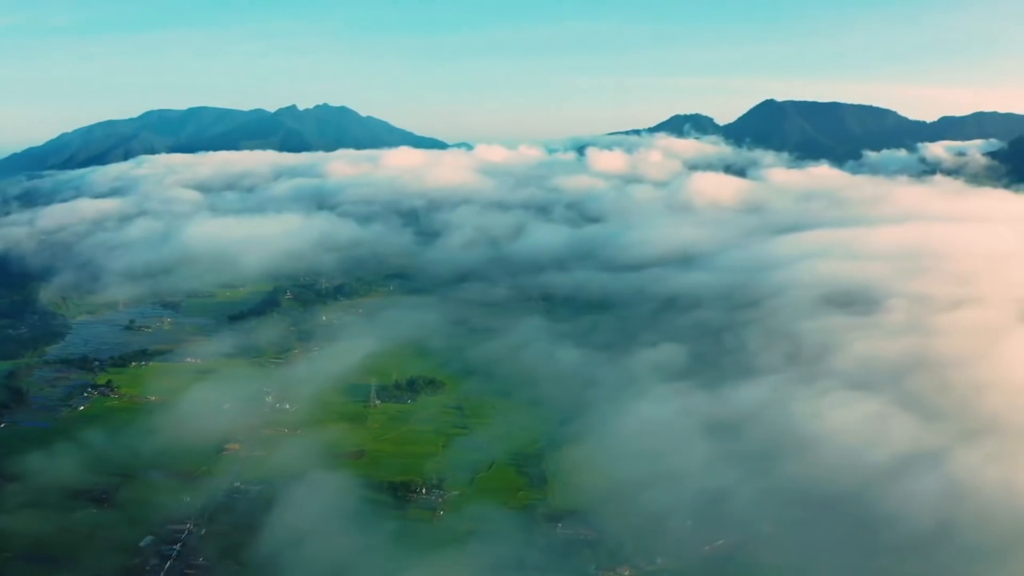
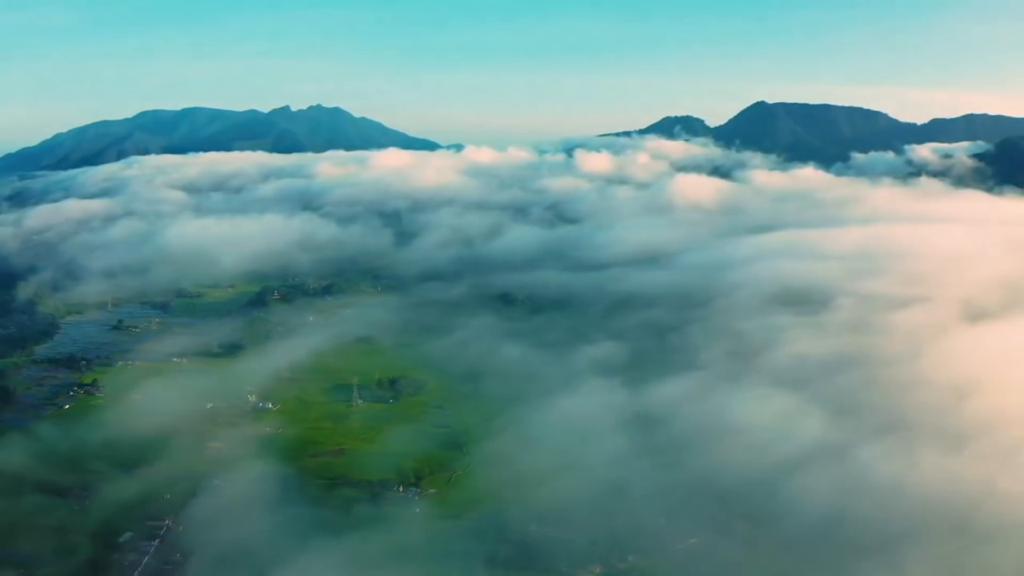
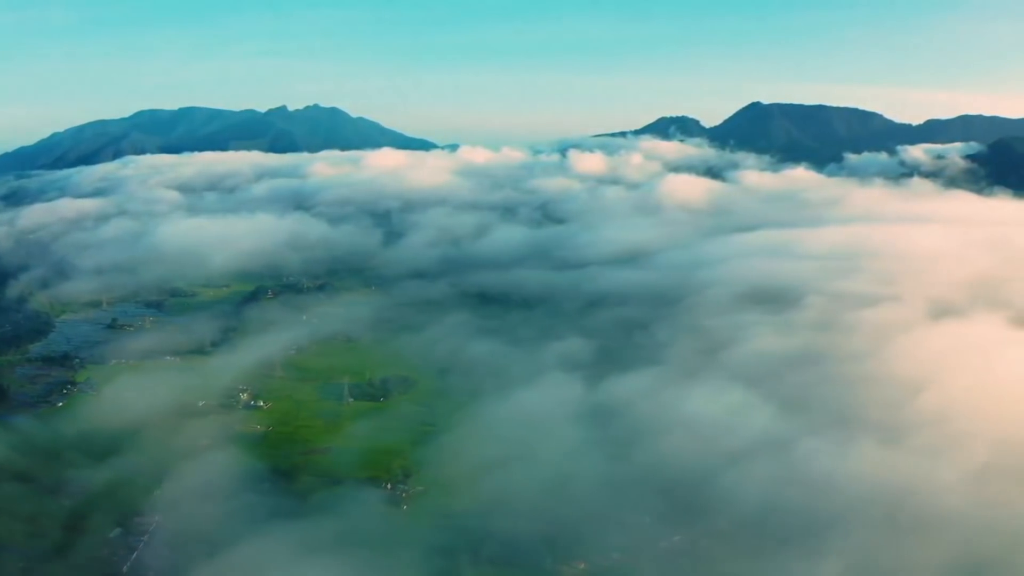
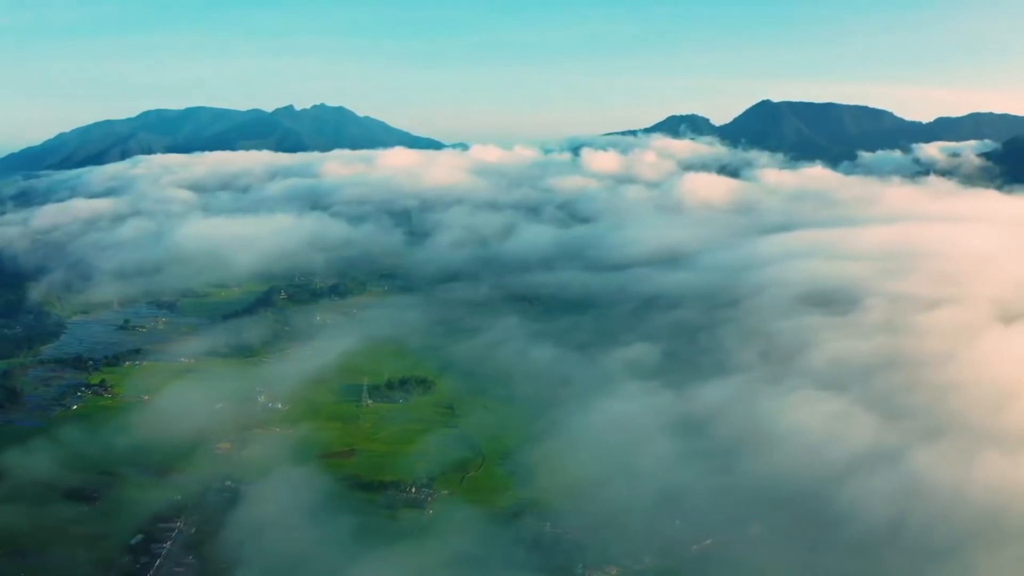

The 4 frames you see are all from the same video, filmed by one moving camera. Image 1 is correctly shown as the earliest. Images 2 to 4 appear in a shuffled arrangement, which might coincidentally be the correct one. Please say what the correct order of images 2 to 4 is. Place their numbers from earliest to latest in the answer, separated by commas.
4, 2, 3
